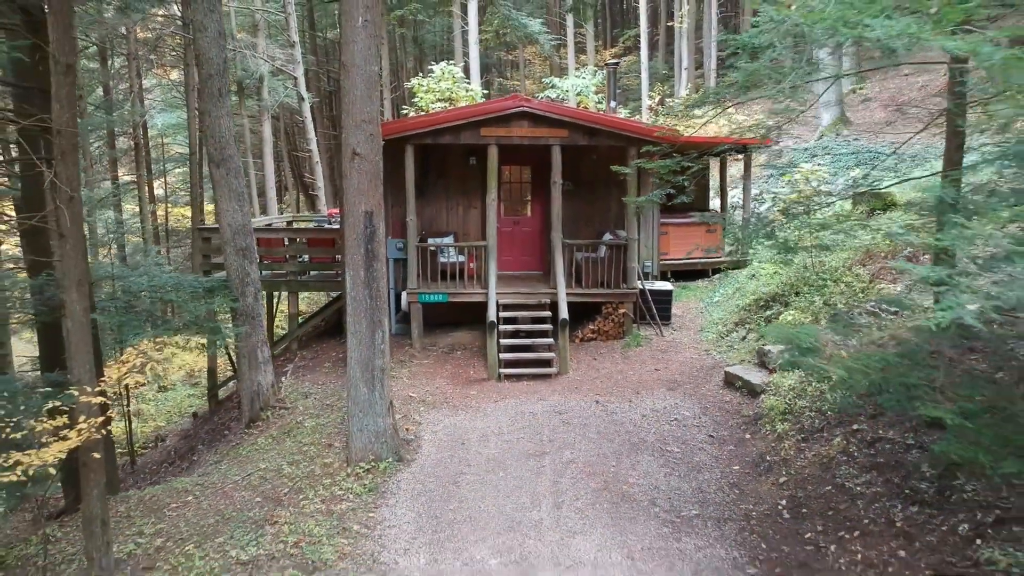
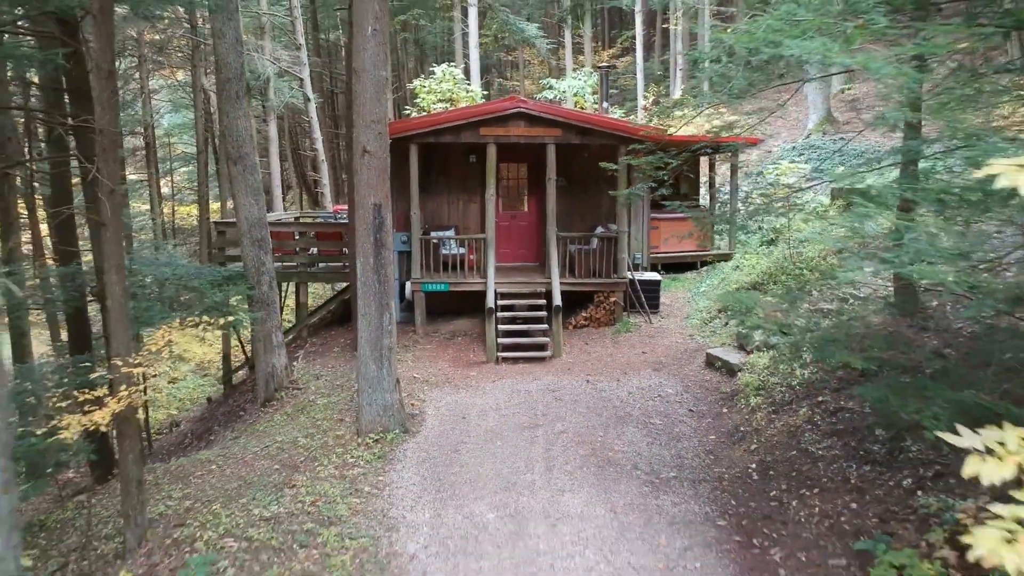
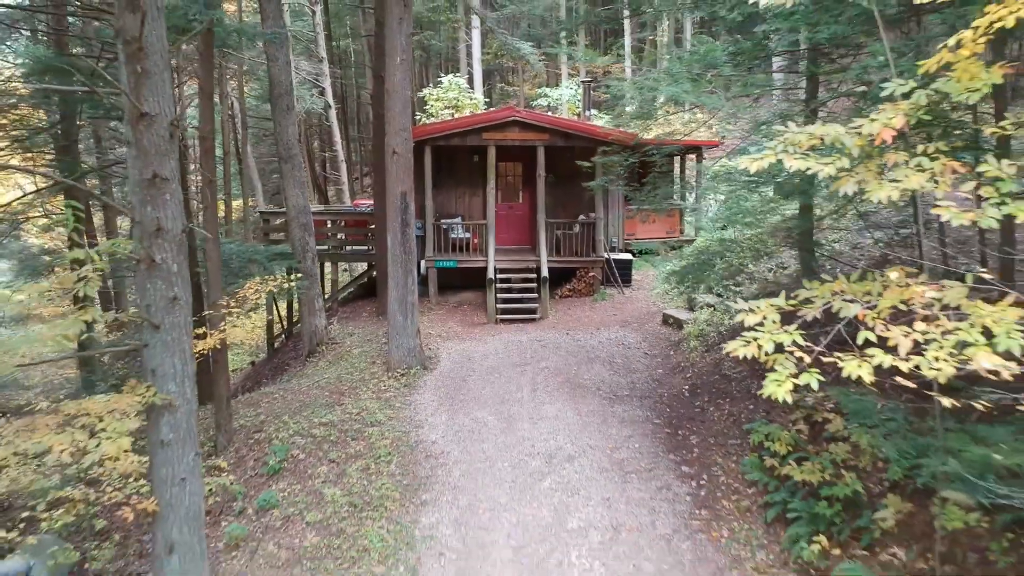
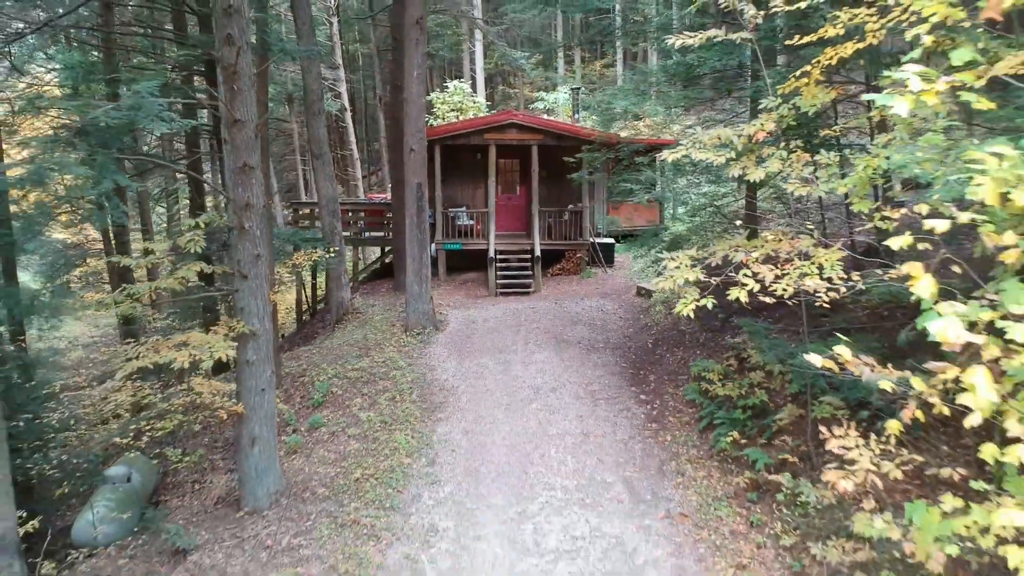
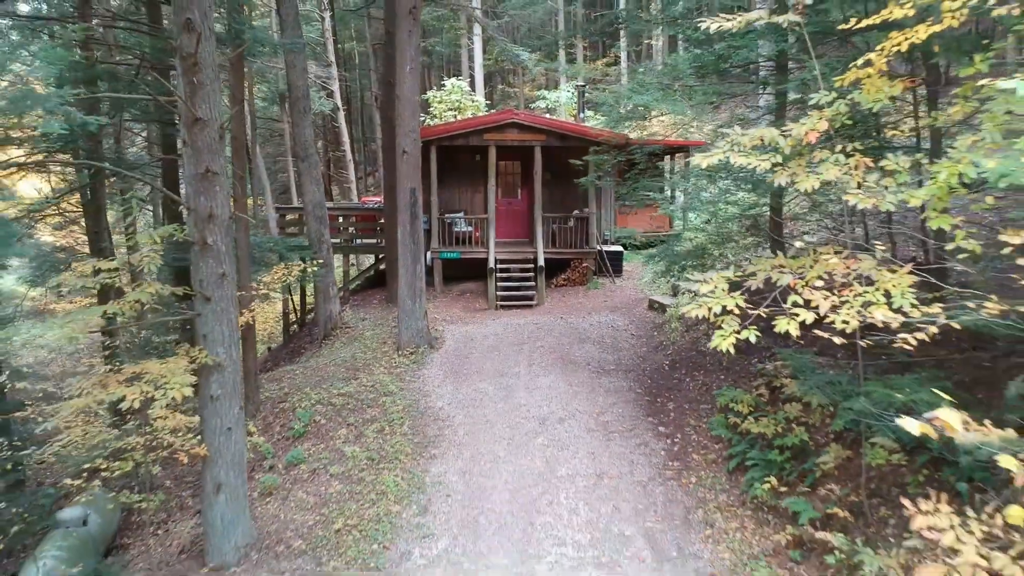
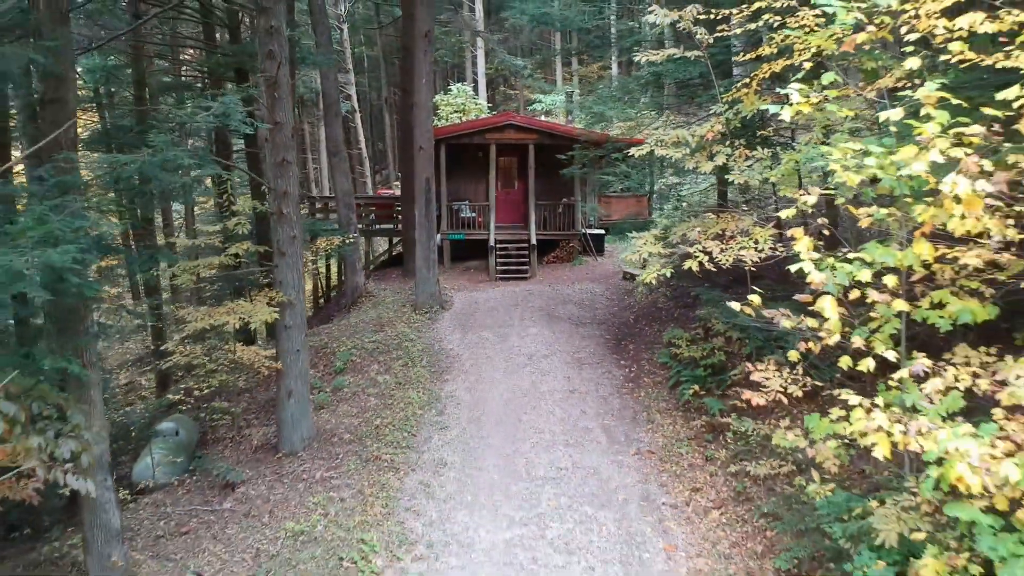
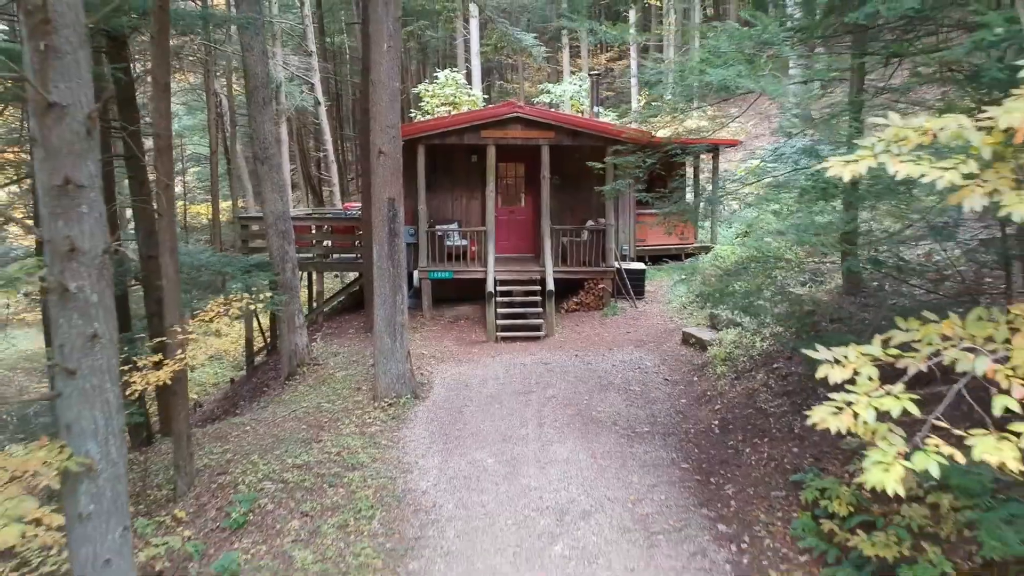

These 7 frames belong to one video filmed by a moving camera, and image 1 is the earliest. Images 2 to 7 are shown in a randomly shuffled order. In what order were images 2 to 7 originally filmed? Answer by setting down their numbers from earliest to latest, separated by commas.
2, 7, 3, 5, 4, 6
